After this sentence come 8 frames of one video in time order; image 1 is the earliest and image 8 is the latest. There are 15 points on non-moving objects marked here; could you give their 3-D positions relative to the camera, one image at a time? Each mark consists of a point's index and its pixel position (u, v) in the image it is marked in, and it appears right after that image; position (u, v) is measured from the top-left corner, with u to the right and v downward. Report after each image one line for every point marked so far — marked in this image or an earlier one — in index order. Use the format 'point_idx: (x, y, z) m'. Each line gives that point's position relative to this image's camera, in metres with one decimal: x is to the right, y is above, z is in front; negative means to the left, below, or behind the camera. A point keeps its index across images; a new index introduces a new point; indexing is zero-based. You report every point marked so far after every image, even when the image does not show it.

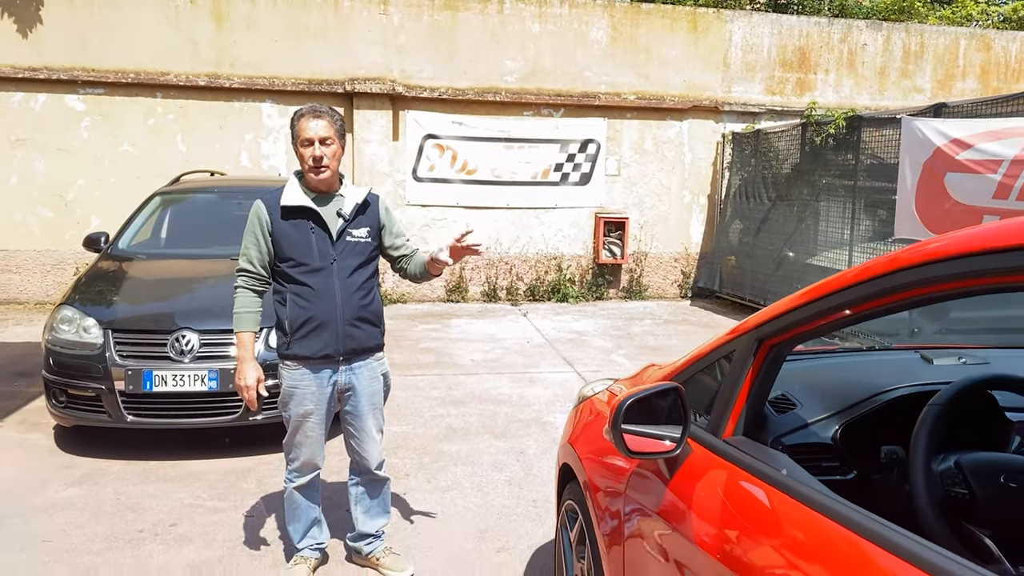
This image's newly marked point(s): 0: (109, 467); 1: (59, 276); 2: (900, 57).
0: (-2.1, -0.9, +4.2) m
1: (-5.0, +0.1, +8.9) m
2: (+5.2, +3.1, +10.7) m
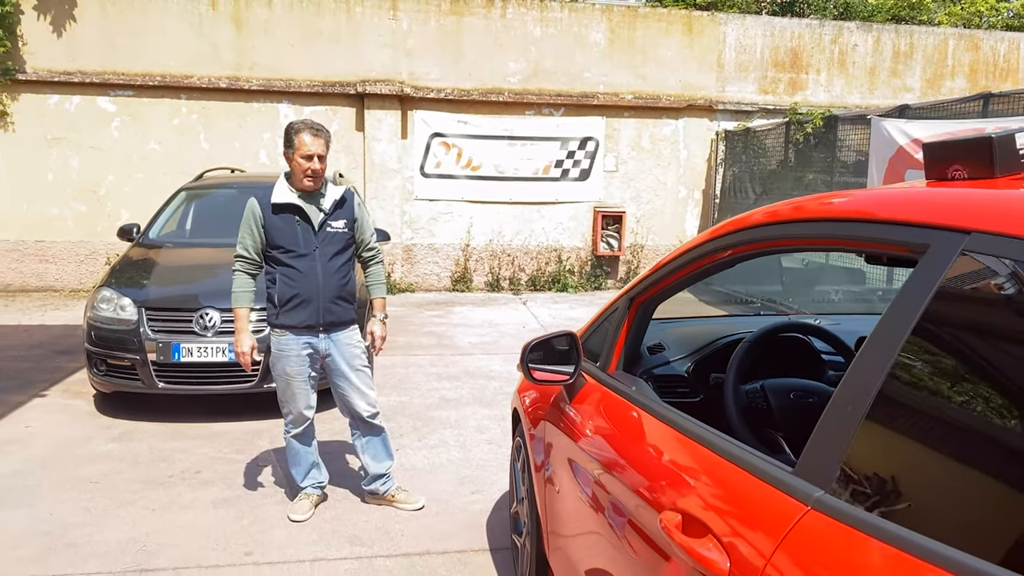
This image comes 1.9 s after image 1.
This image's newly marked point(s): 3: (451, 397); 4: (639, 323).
0: (-2.2, -0.8, +4.8) m
1: (-5.0, +0.3, +9.6) m
2: (+5.3, +3.2, +11.1) m
3: (-0.4, -0.8, +5.6) m
4: (+0.3, -0.1, +2.2) m
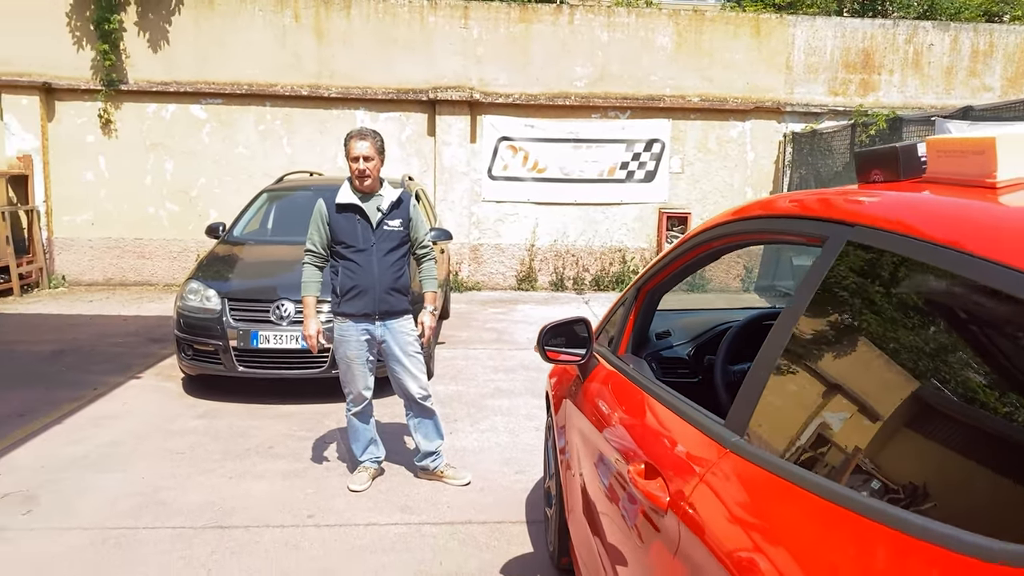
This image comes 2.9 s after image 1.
0: (-1.9, -0.8, +5.3) m
1: (-4.2, +0.3, +10.3) m
2: (+6.2, +3.1, +10.9) m
3: (0.0, -0.7, +5.9) m
4: (+0.4, -0.1, +2.5) m
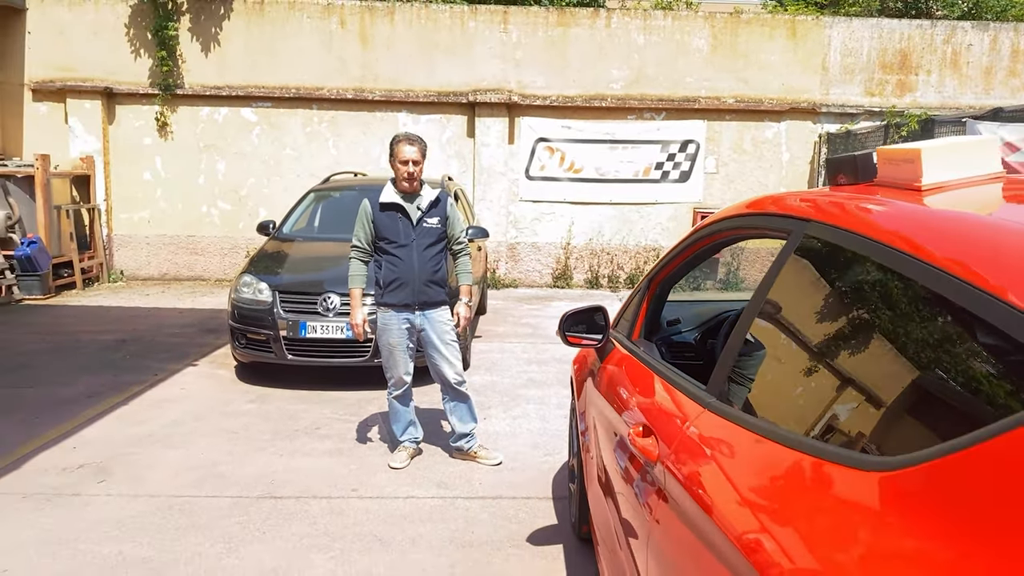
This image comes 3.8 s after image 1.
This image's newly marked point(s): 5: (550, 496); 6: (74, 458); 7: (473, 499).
0: (-1.7, -0.7, +5.7) m
1: (-3.7, +0.4, +10.8) m
2: (+6.7, +3.1, +10.9) m
3: (+0.2, -0.7, +6.2) m
4: (+0.5, 0.0, +2.8) m
5: (+0.2, -1.0, +3.9) m
6: (-2.4, -0.9, +4.4) m
7: (-0.2, -1.0, +3.9) m
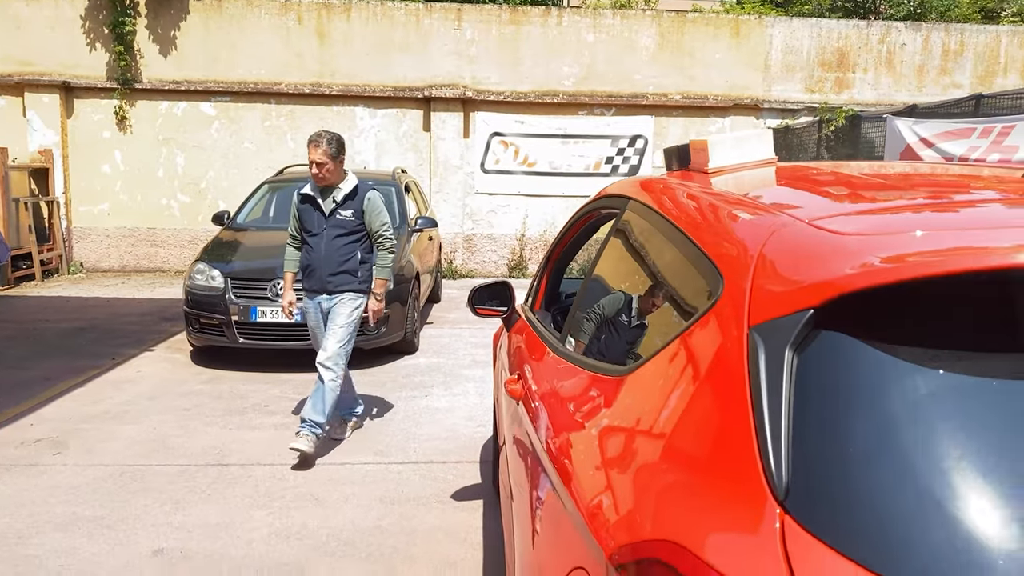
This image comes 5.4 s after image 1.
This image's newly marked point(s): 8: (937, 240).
0: (-2.1, -0.6, +6.0) m
1: (-4.4, +0.5, +11.0) m
2: (+6.1, +3.3, +11.4) m
3: (-0.2, -0.6, +6.5) m
4: (+0.2, +0.1, +3.1) m
5: (-0.2, -0.9, +4.3) m
6: (-2.8, -0.8, +4.7) m
7: (-0.6, -0.9, +4.2) m
8: (+0.6, +0.1, +1.2) m
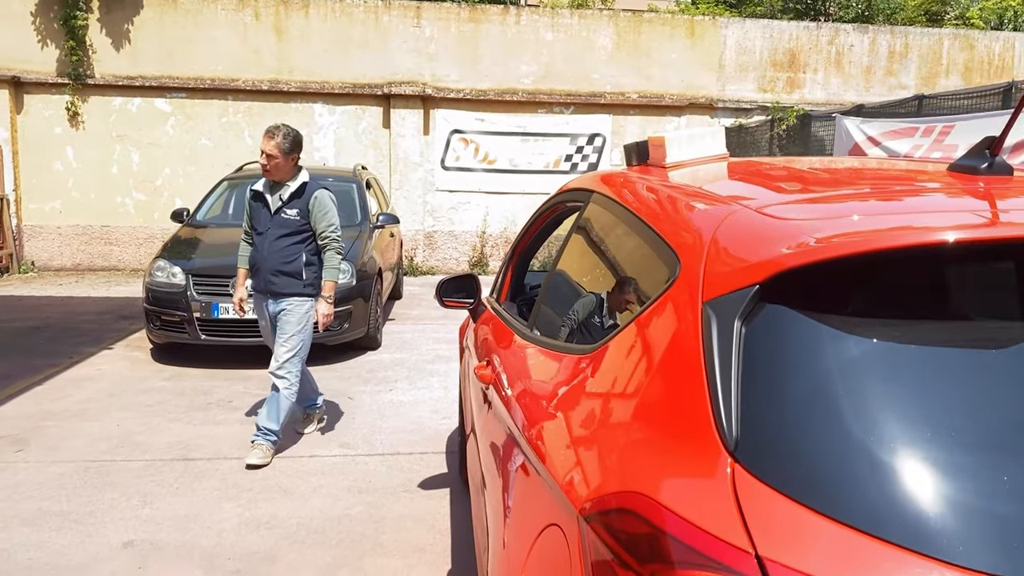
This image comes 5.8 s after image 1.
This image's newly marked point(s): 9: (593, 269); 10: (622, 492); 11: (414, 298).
0: (-2.4, -0.6, +6.0) m
1: (-4.9, +0.5, +10.9) m
2: (+5.5, +3.4, +11.8) m
3: (-0.6, -0.5, +6.6) m
4: (0.0, +0.1, +3.2) m
5: (-0.4, -0.9, +4.4) m
6: (-3.0, -0.8, +4.6) m
7: (-0.7, -0.9, +4.3) m
8: (+0.6, +0.1, +1.3) m
9: (+0.2, +0.1, +2.2) m
10: (+0.2, -0.3, +1.2) m
11: (-1.2, -0.1, +9.5) m
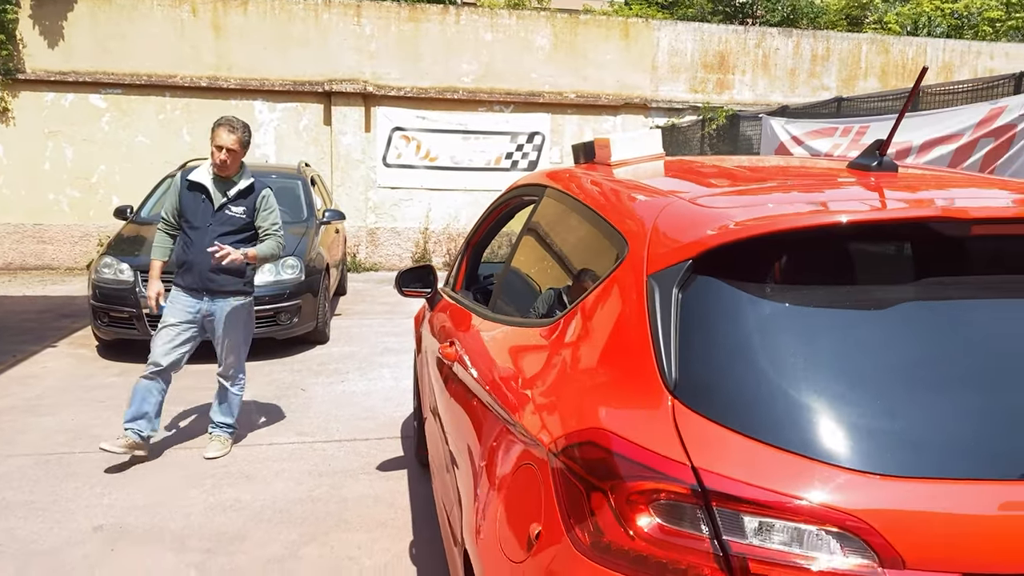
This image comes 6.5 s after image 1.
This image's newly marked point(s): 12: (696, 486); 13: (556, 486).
0: (-2.8, -0.6, +6.0) m
1: (-5.7, +0.6, +10.7) m
2: (+4.6, +3.5, +12.4) m
3: (-1.0, -0.5, +6.8) m
4: (-0.2, +0.1, +3.5) m
5: (-0.6, -0.8, +4.6) m
6: (-3.3, -0.8, +4.6) m
7: (-1.0, -0.9, +4.5) m
8: (+0.5, +0.1, +1.6) m
9: (+0.1, +0.1, +2.5) m
10: (+0.1, -0.3, +1.5) m
11: (-1.8, -0.1, +9.6) m
12: (+0.3, -0.3, +1.3) m
13: (+0.1, -0.4, +1.5) m
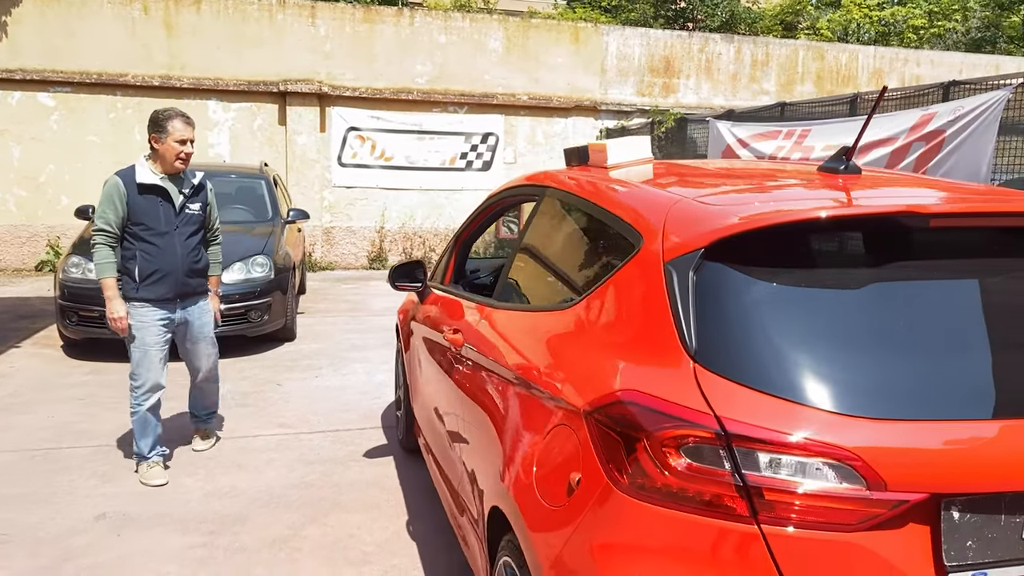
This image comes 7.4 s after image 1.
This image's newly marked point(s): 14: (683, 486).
0: (-3.0, -0.6, +6.0) m
1: (-6.2, +0.5, +10.5) m
2: (+3.8, +3.6, +13.0) m
3: (-1.3, -0.5, +7.0) m
4: (-0.2, +0.2, +3.7) m
5: (-0.8, -0.8, +4.8) m
6: (-3.4, -0.8, +4.6) m
7: (-1.1, -0.8, +4.6) m
8: (+0.6, +0.2, +1.9) m
9: (+0.1, +0.1, +2.7) m
10: (+0.2, -0.2, +1.7) m
11: (-2.3, 0.0, +9.7) m
12: (+0.4, -0.3, +1.5) m
13: (+0.2, -0.3, +1.7) m
14: (+0.3, -0.4, +1.5) m
